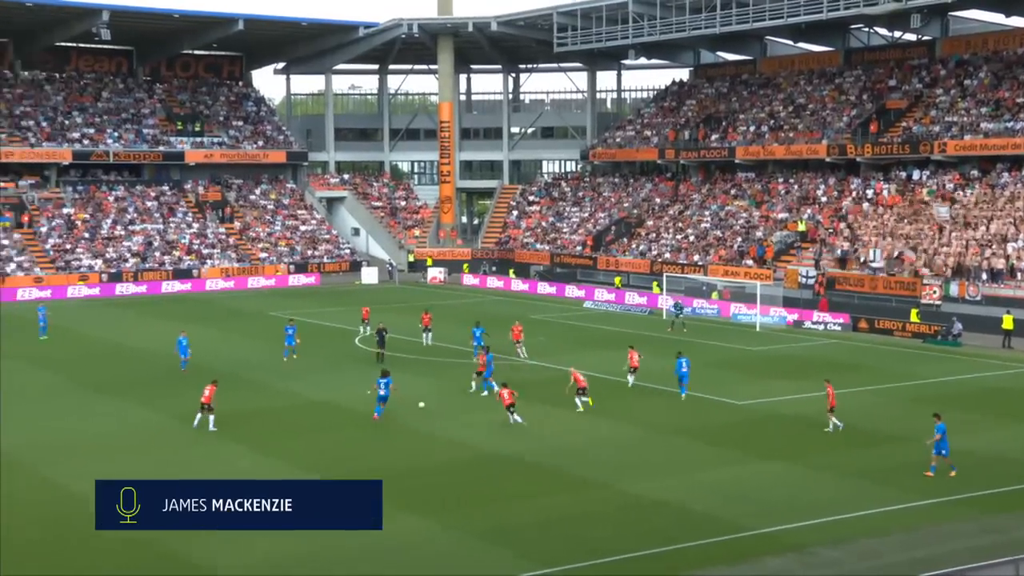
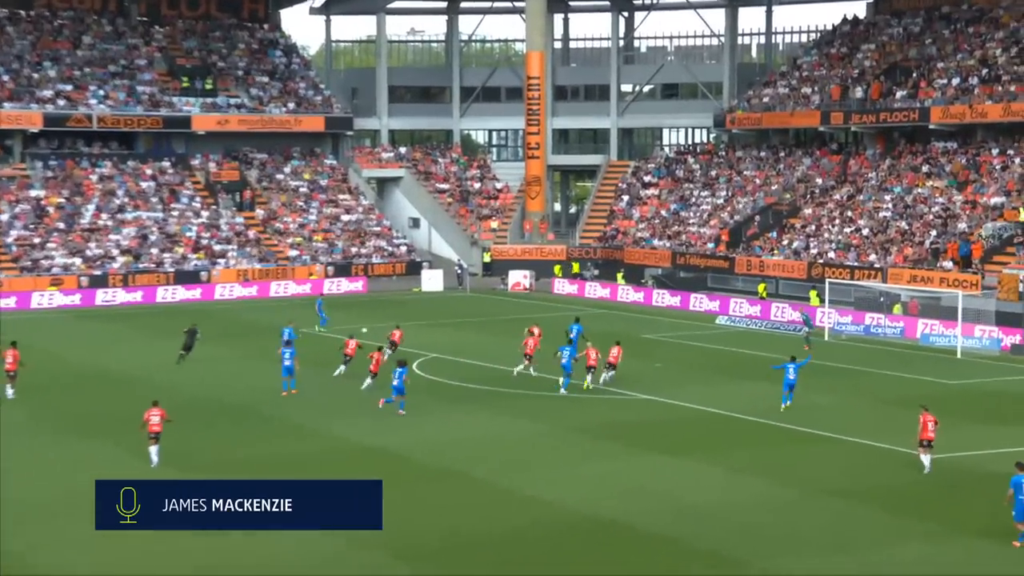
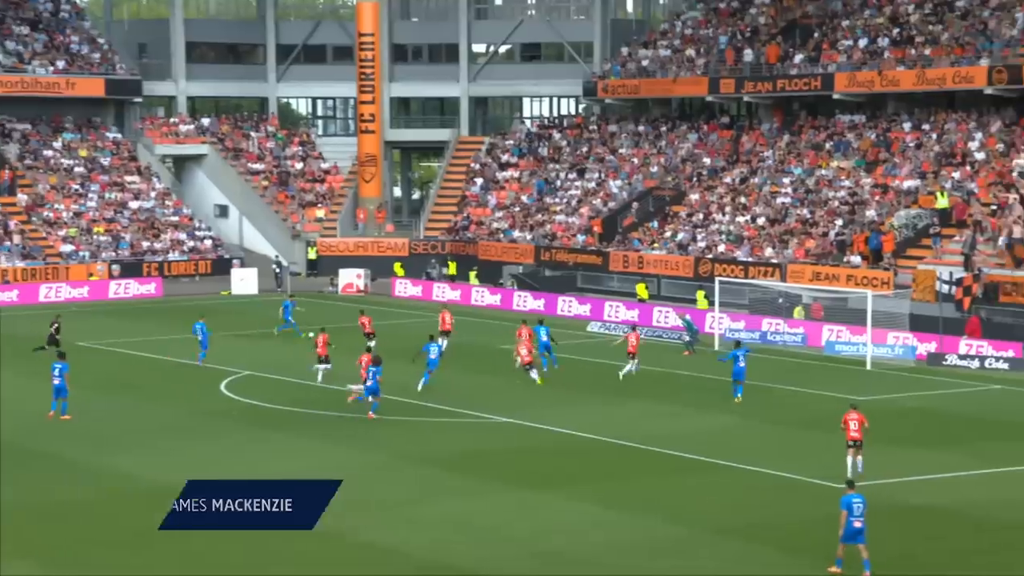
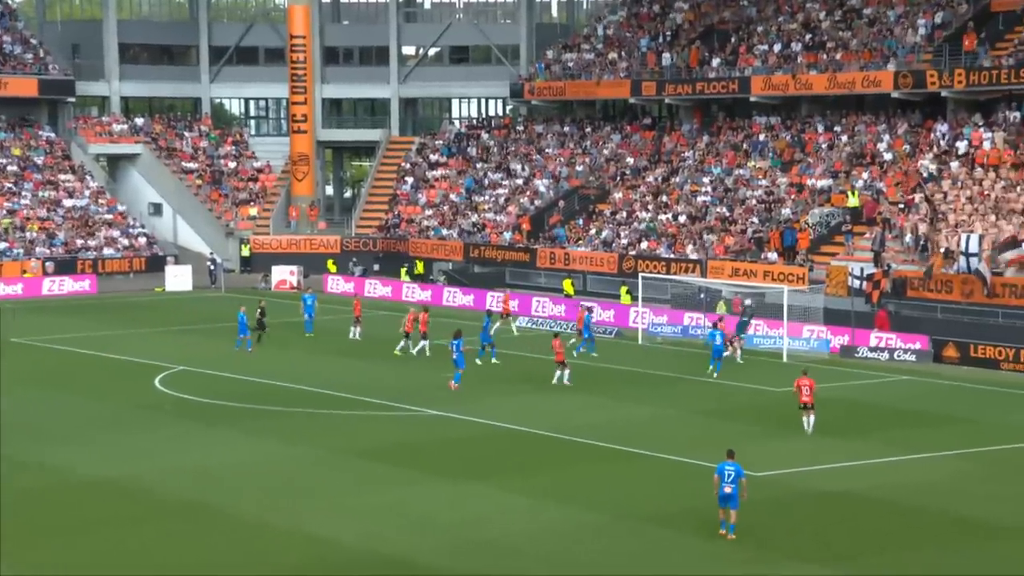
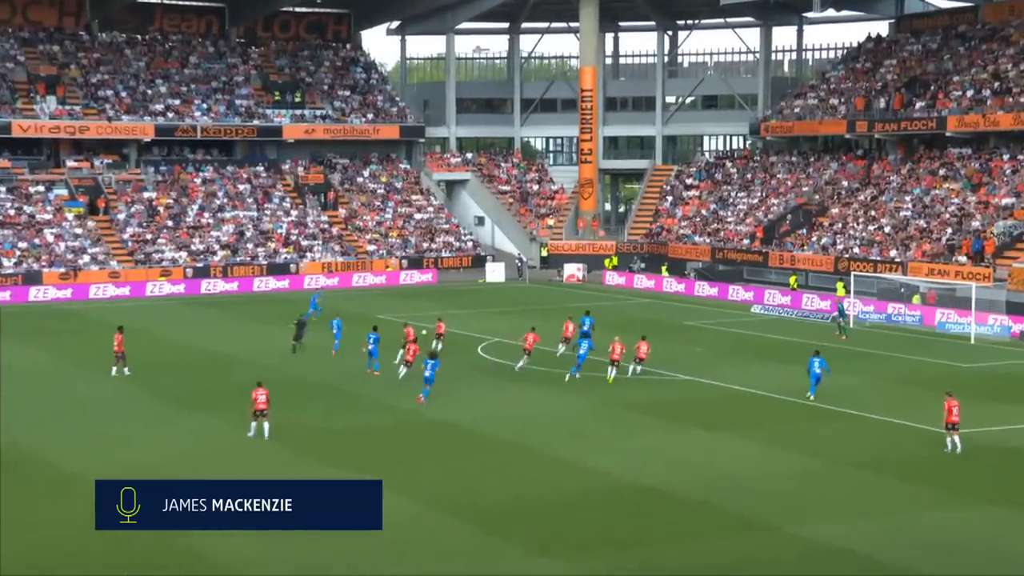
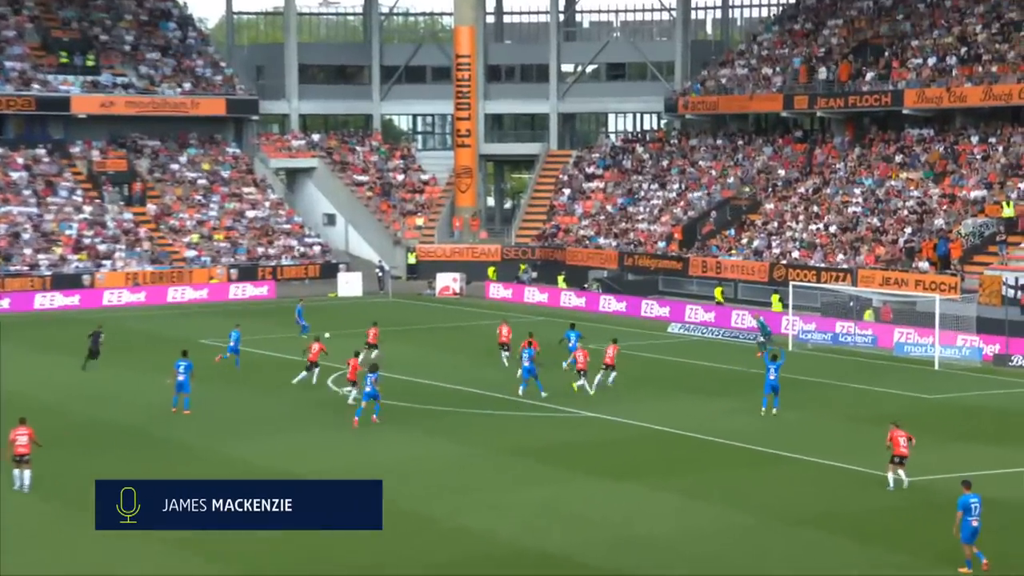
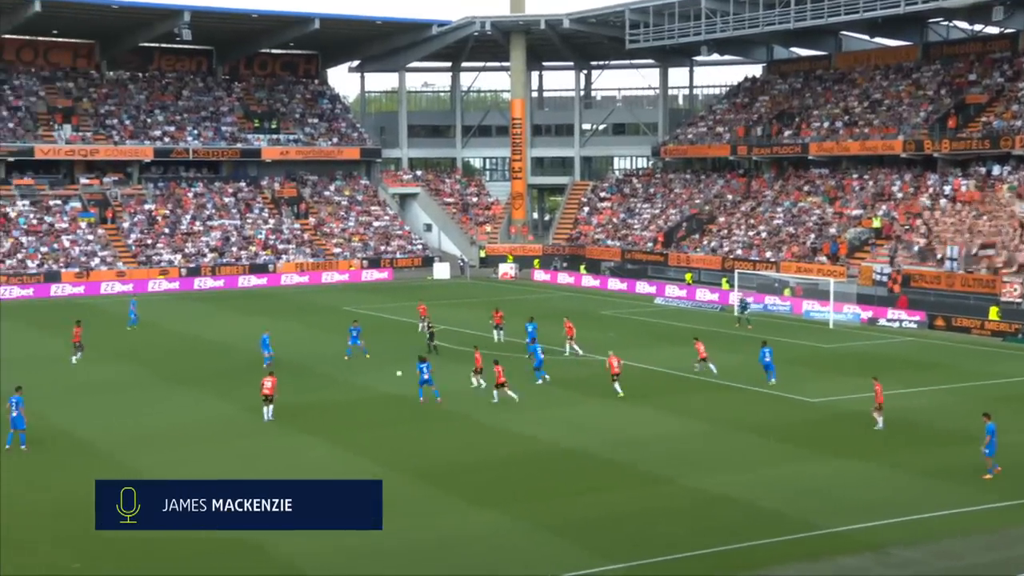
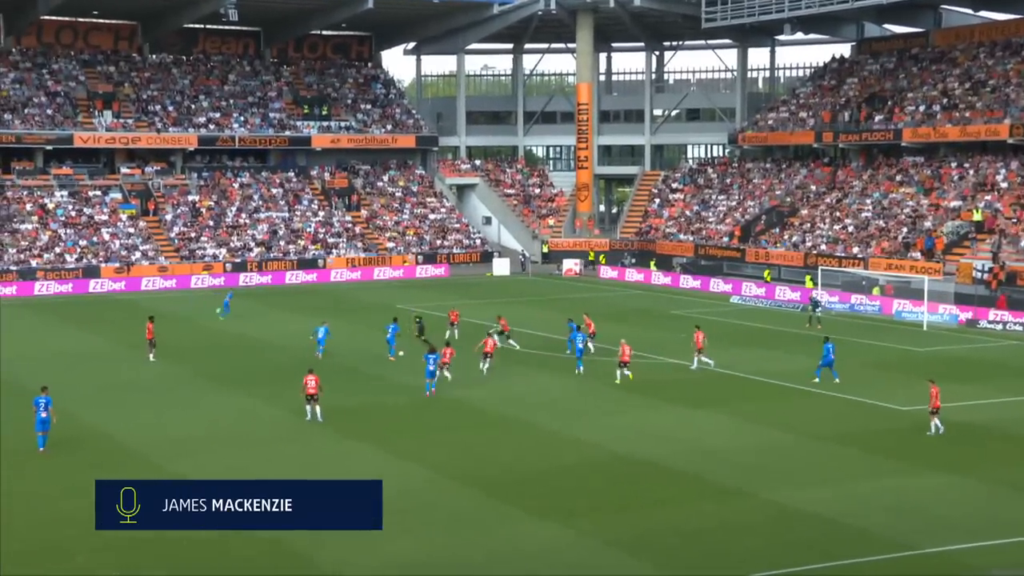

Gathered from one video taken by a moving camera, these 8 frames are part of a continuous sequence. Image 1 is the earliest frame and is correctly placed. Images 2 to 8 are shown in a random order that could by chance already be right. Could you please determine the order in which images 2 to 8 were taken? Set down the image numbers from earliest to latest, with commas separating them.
7, 8, 5, 2, 6, 3, 4
